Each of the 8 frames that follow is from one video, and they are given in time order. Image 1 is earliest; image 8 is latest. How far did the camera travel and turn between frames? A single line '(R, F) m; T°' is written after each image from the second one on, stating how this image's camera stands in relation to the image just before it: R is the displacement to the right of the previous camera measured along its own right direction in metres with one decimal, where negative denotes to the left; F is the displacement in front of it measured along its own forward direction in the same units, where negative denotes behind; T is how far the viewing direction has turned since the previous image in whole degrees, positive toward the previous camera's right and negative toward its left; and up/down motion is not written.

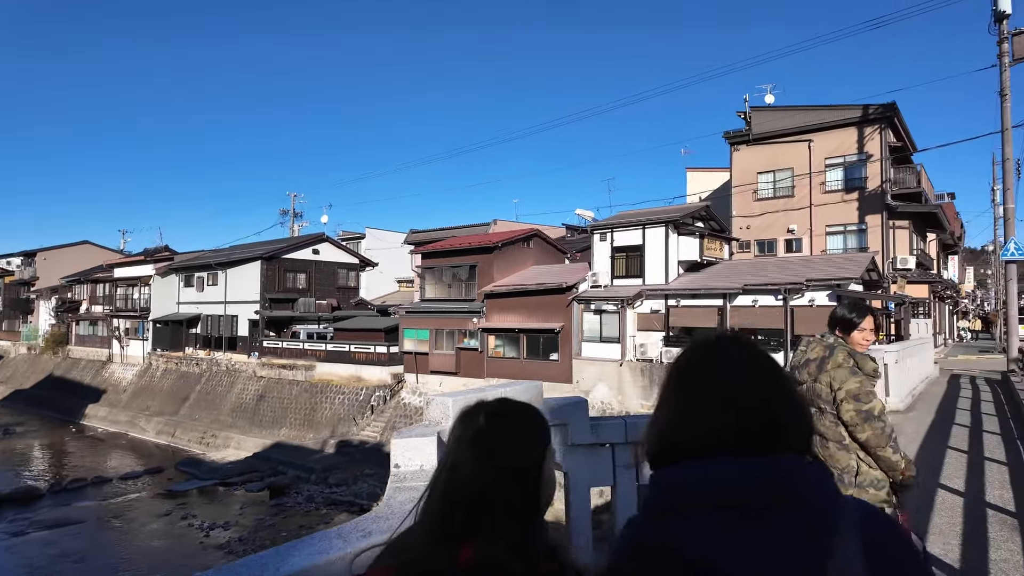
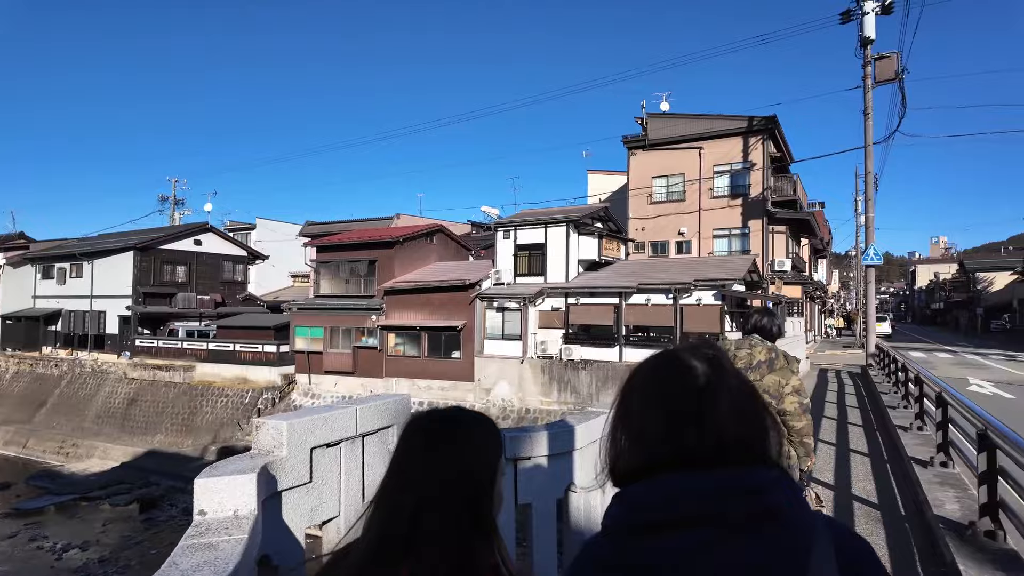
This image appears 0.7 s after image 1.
(+0.2, +0.3) m; +9°
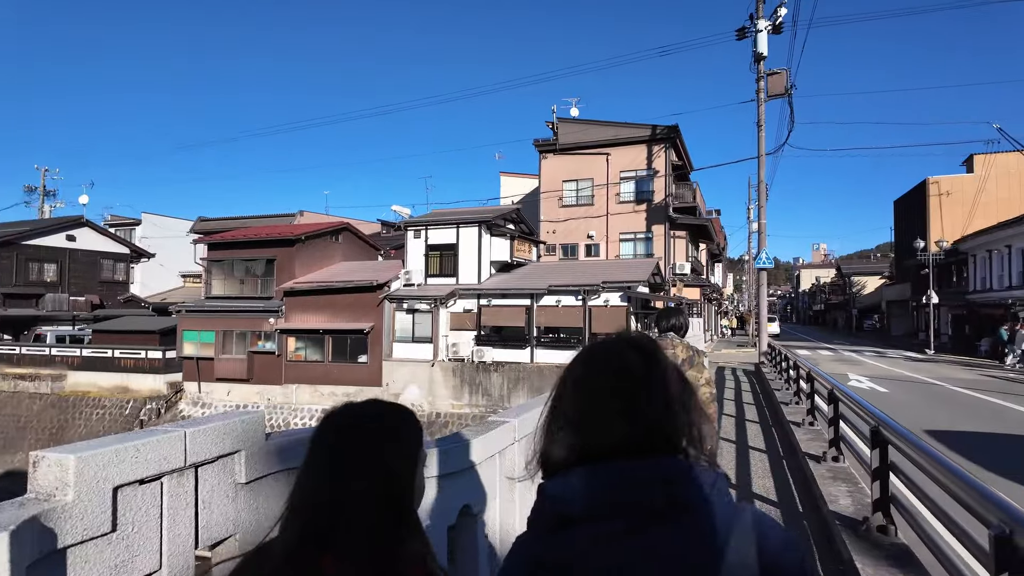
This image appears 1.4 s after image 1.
(+0.1, +0.3) m; +8°
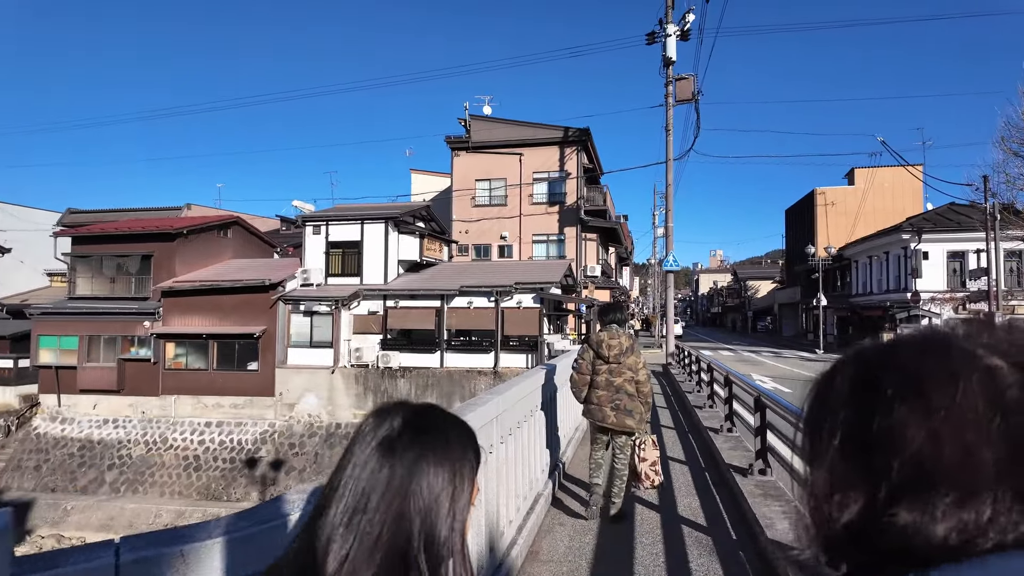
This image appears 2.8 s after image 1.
(+0.1, +0.8) m; +8°
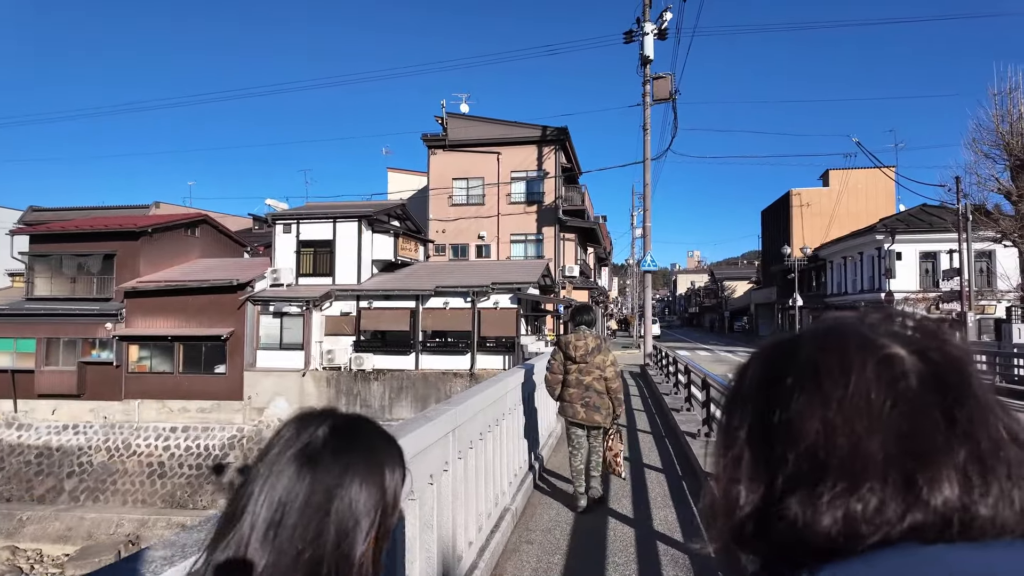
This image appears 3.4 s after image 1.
(+0.1, +0.3) m; +2°
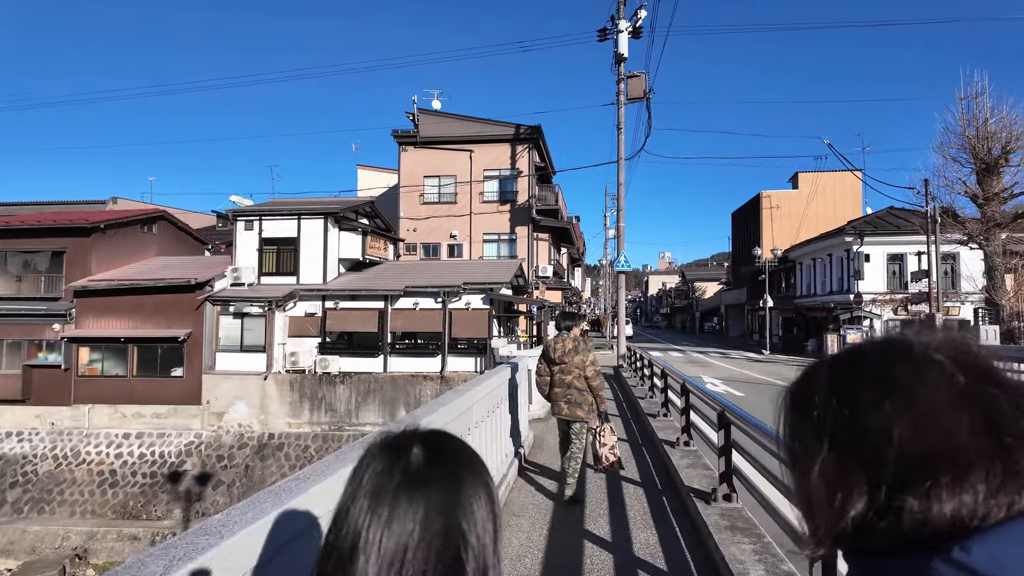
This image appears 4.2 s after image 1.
(0.0, +0.4) m; +3°
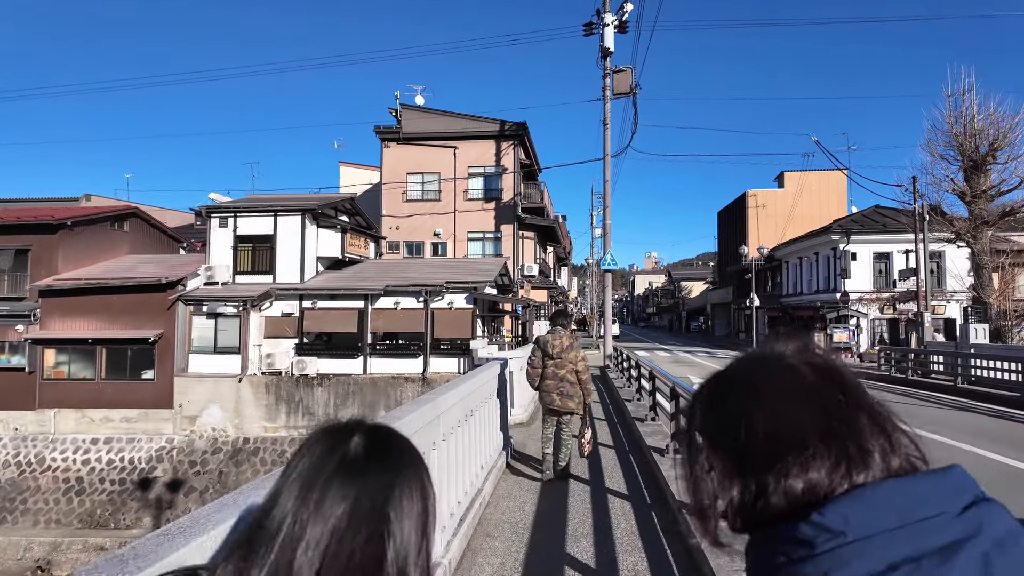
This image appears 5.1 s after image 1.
(+0.1, +0.4) m; +1°
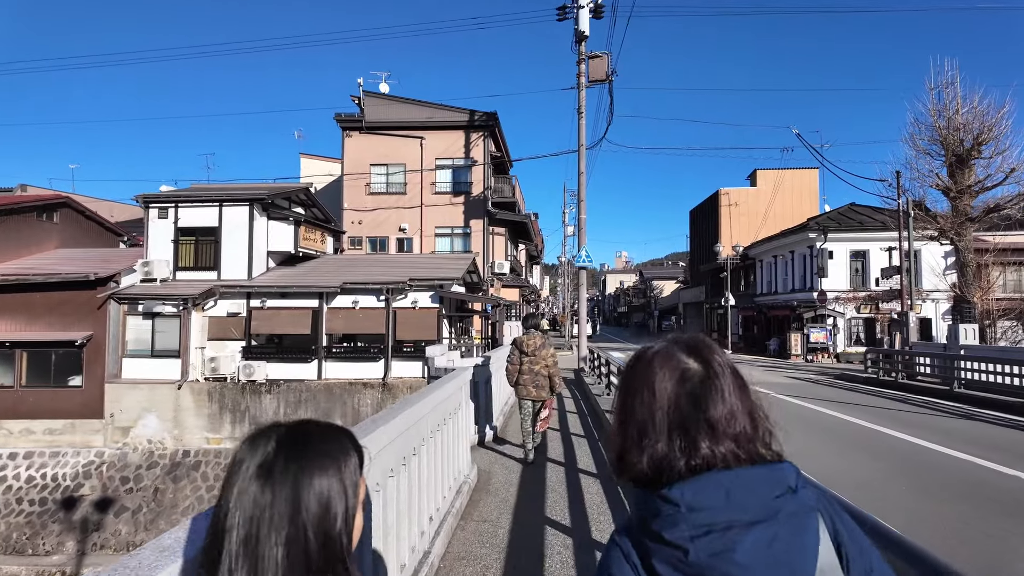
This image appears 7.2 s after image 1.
(+0.1, +1.1) m; +3°
